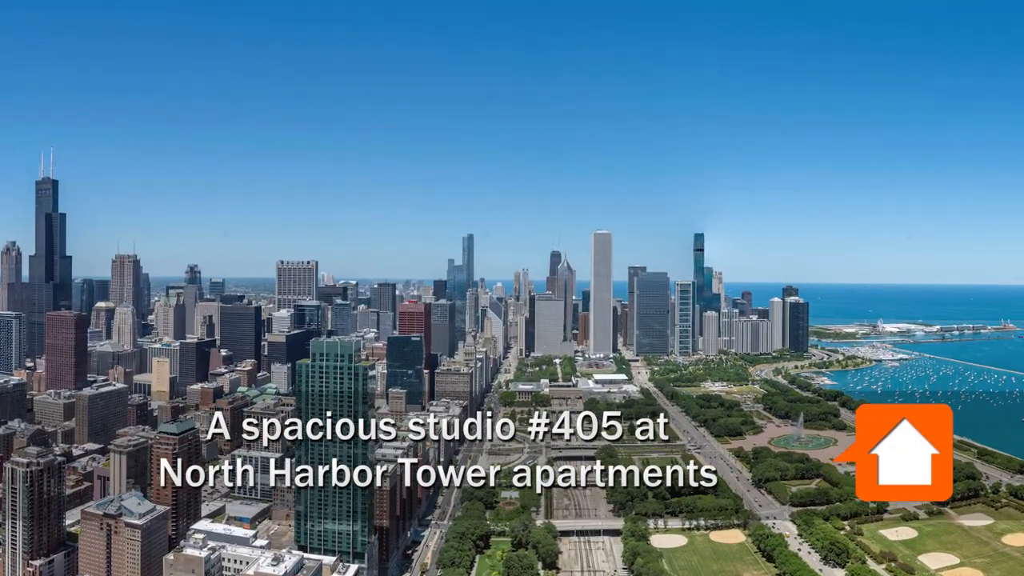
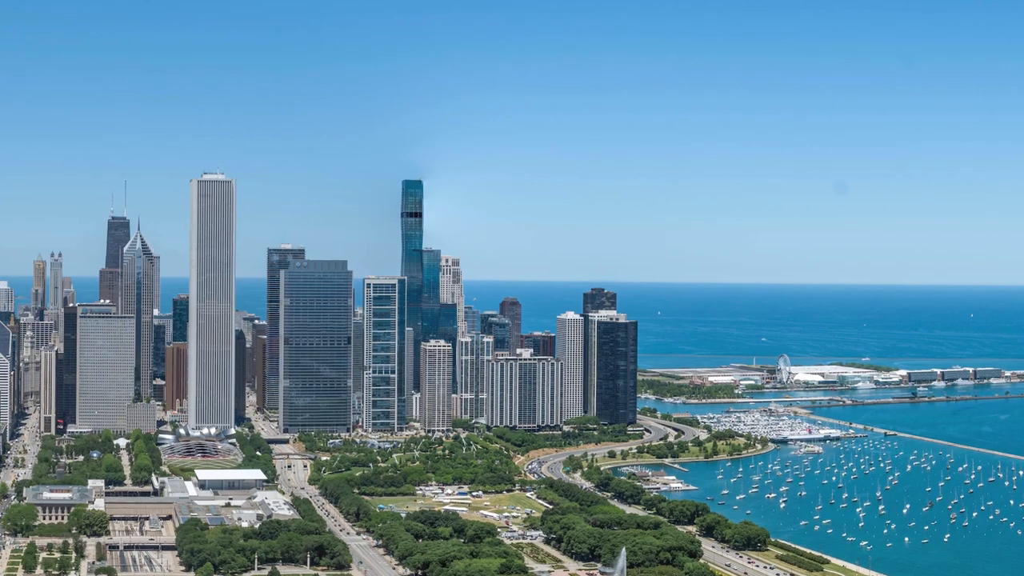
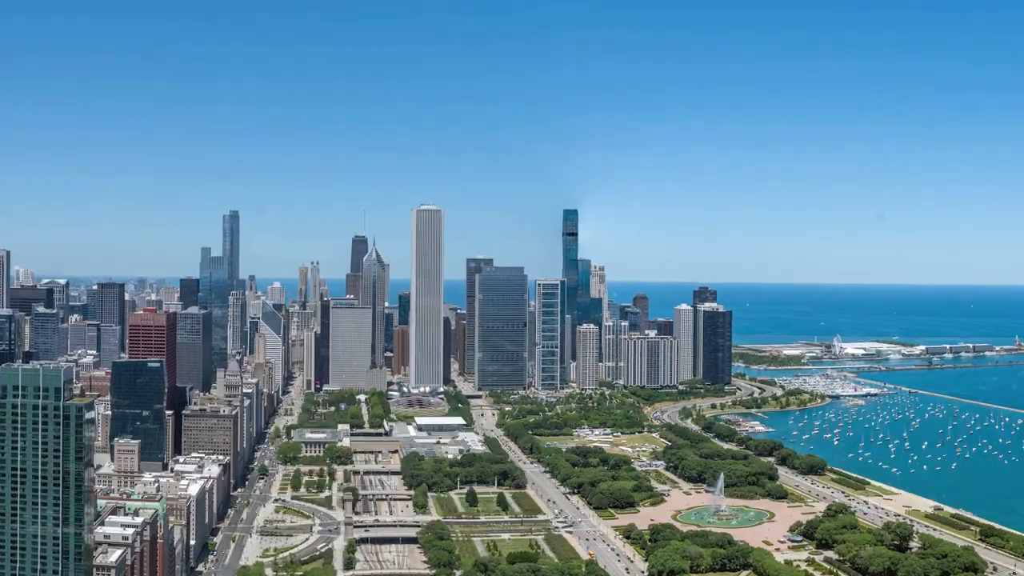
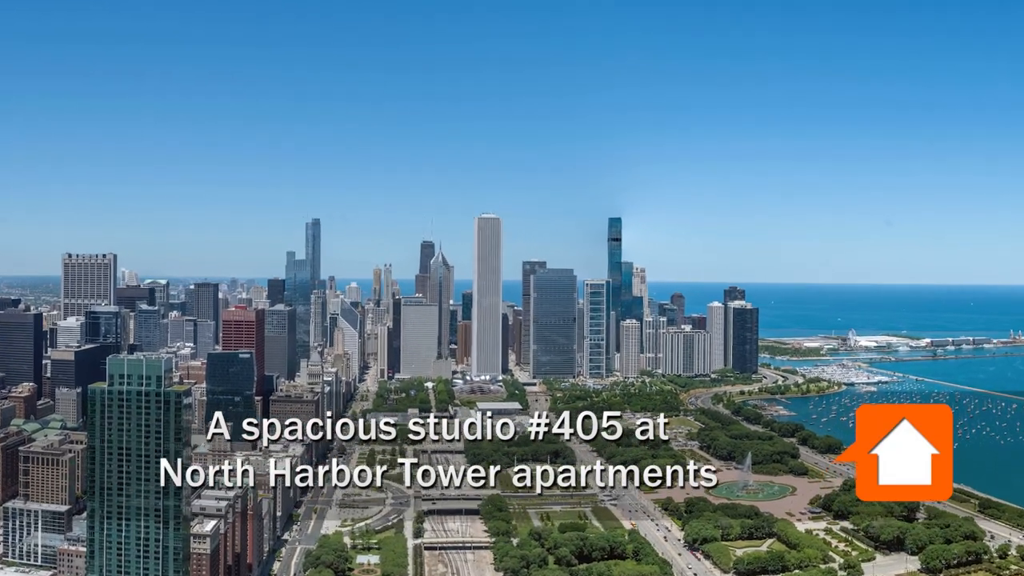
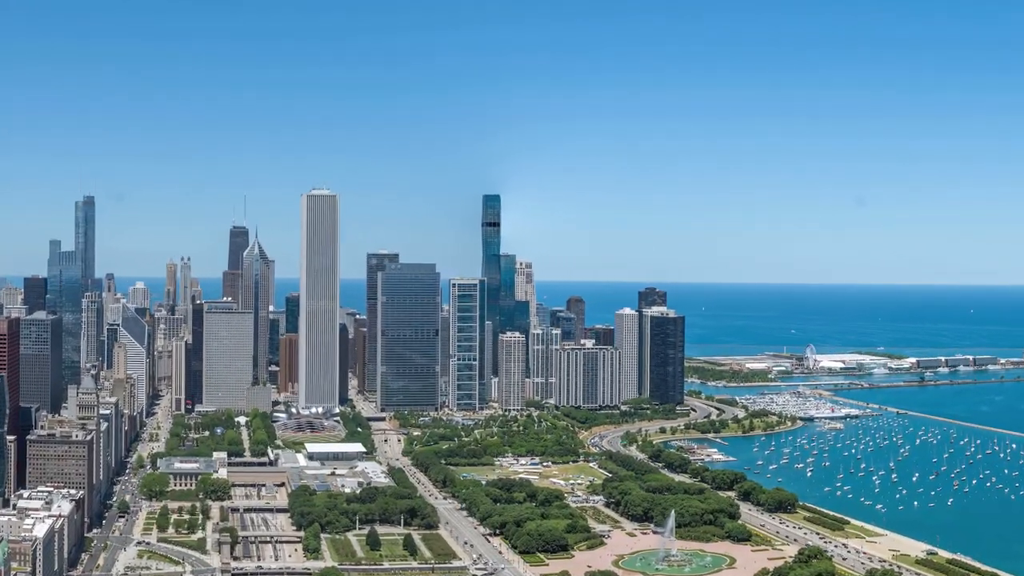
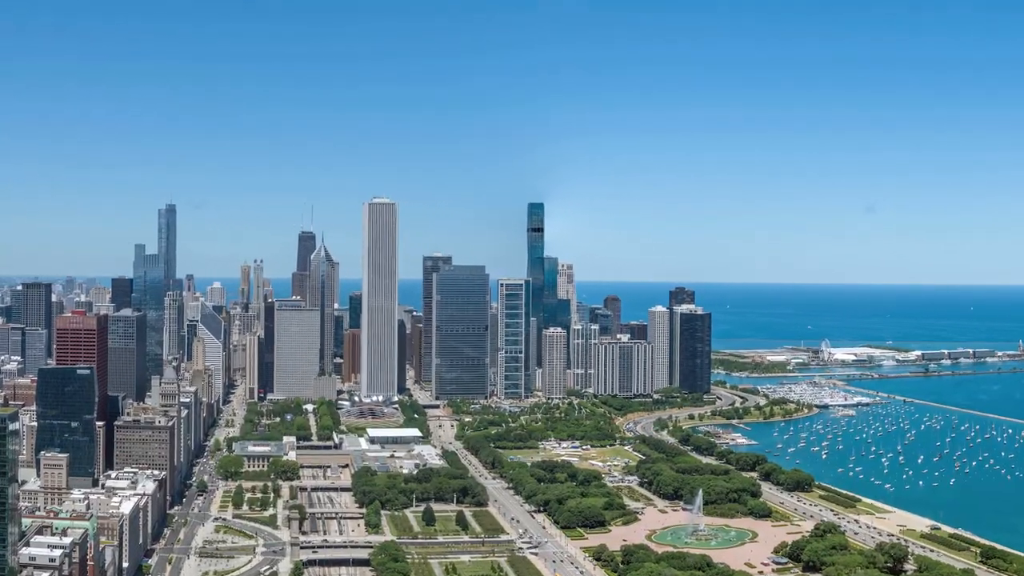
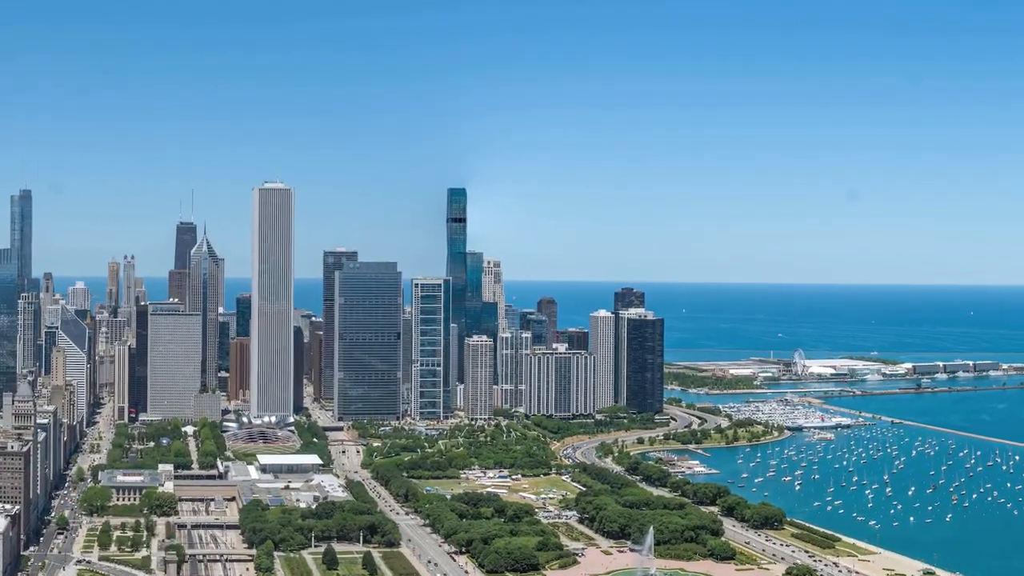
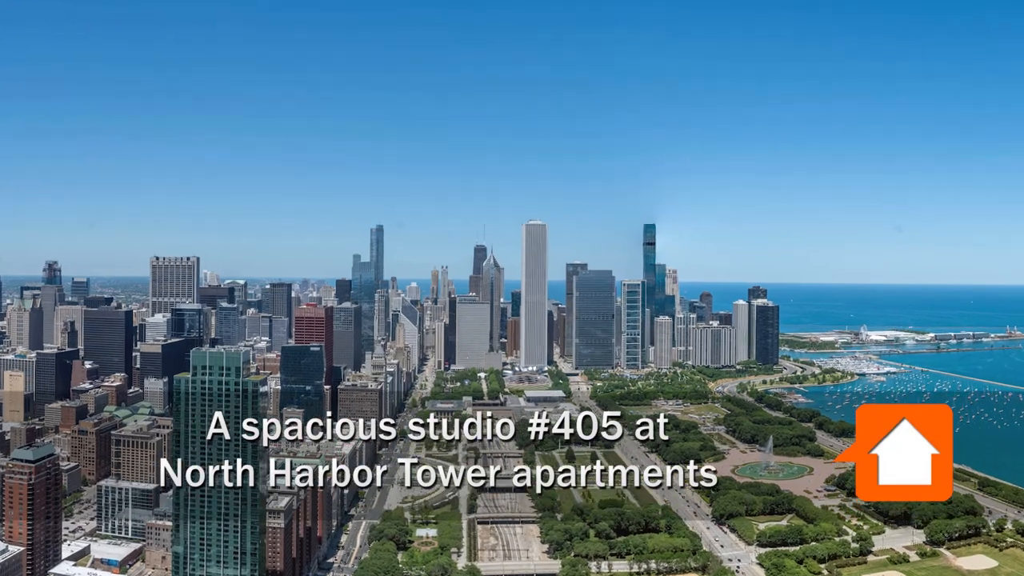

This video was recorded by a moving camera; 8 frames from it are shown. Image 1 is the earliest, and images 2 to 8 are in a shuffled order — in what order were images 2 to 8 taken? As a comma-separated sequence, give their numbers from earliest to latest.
8, 4, 3, 6, 5, 7, 2
